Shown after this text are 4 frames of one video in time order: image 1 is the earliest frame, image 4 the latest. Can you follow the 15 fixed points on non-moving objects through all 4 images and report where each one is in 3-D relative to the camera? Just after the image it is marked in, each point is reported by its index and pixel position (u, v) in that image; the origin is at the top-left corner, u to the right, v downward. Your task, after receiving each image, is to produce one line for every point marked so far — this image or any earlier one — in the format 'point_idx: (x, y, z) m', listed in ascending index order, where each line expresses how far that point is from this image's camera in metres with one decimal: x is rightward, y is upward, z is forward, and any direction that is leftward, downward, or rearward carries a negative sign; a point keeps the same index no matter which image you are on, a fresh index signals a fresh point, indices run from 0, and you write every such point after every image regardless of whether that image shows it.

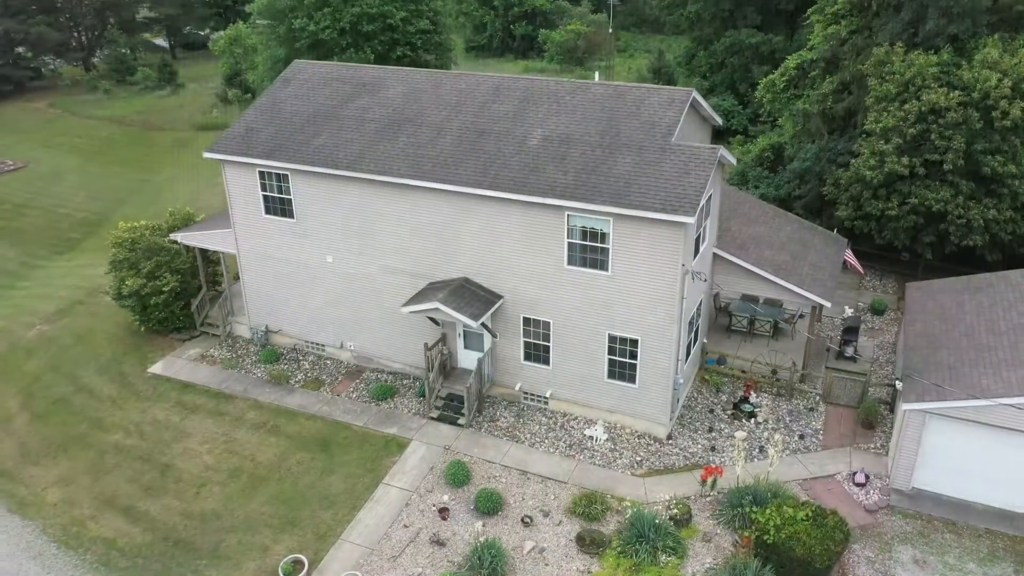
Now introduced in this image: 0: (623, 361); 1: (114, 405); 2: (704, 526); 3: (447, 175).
0: (+2.5, -1.6, +16.2) m
1: (-10.9, -3.2, +19.4) m
2: (+3.6, -4.5, +13.4) m
3: (-1.5, +2.7, +16.3) m
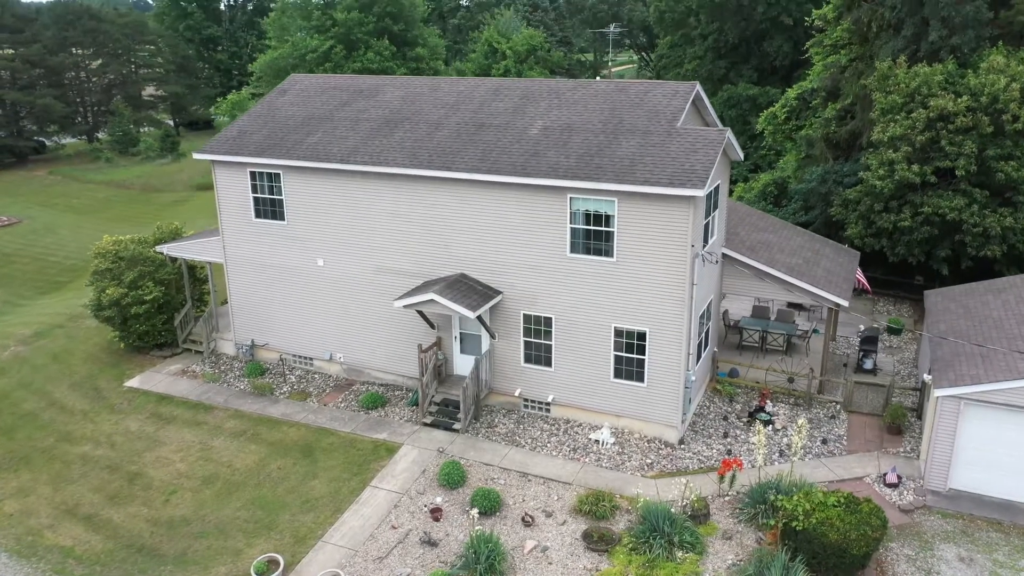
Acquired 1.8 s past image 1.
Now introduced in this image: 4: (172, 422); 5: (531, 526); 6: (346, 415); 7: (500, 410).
0: (+2.5, -1.5, +15.2) m
1: (-10.9, -3.3, +18.1) m
2: (+3.6, -4.0, +12.1) m
3: (-1.5, +2.8, +15.7) m
4: (-8.3, -3.3, +17.4) m
5: (+0.3, -4.1, +12.4) m
6: (-4.0, -3.0, +16.9) m
7: (-0.3, -2.9, +16.8) m
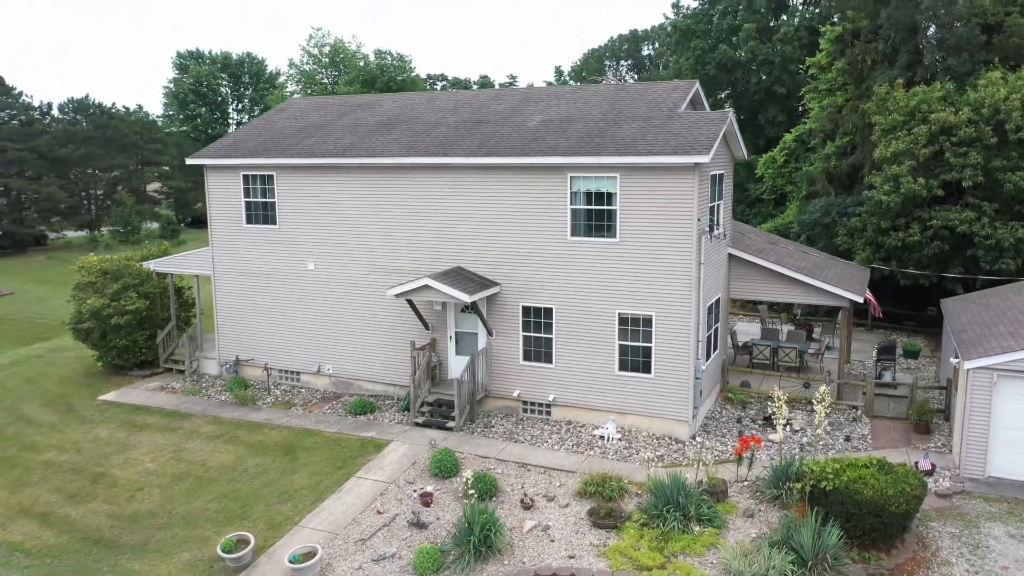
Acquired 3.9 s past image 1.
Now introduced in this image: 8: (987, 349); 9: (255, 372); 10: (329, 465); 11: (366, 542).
0: (+2.5, -1.2, +14.3) m
1: (-11.0, -3.4, +16.9) m
2: (+3.6, -3.3, +11.0) m
3: (-1.5, +3.0, +15.4) m
4: (-8.4, -3.2, +16.2) m
5: (+0.3, -3.5, +11.2) m
6: (-4.0, -2.9, +15.8) m
7: (-0.3, -2.8, +15.7) m
8: (+8.0, -1.0, +12.0) m
9: (-6.9, -2.2, +19.1) m
10: (-3.5, -3.4, +13.5) m
11: (-2.2, -3.8, +10.6) m
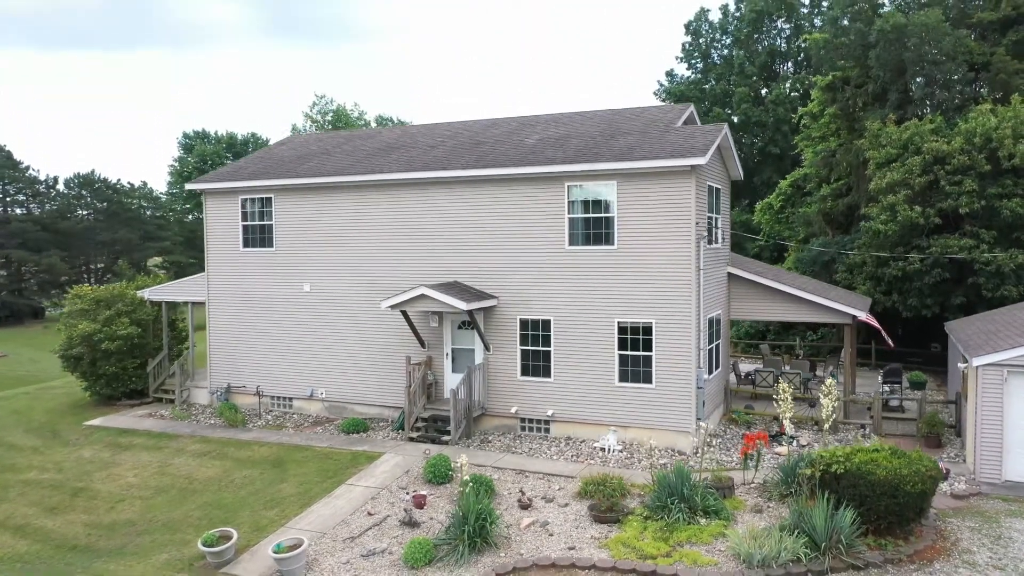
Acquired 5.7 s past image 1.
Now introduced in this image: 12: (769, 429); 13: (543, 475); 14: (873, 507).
0: (+2.4, -1.4, +14.1) m
1: (-11.0, -3.8, +16.4) m
2: (+3.5, -3.2, +10.5) m
3: (-1.6, +2.7, +15.5) m
4: (-8.4, -3.6, +15.7) m
5: (+0.3, -3.3, +10.7) m
6: (-4.1, -3.2, +15.4) m
7: (-0.4, -3.1, +15.2) m
8: (+8.0, -1.0, +11.8) m
9: (-7.0, -2.9, +18.7) m
10: (-3.5, -3.4, +12.9) m
11: (-2.2, -3.6, +10.1) m
12: (+5.7, -3.1, +15.7) m
13: (+0.5, -3.2, +12.2) m
14: (+4.5, -2.7, +8.9) m
